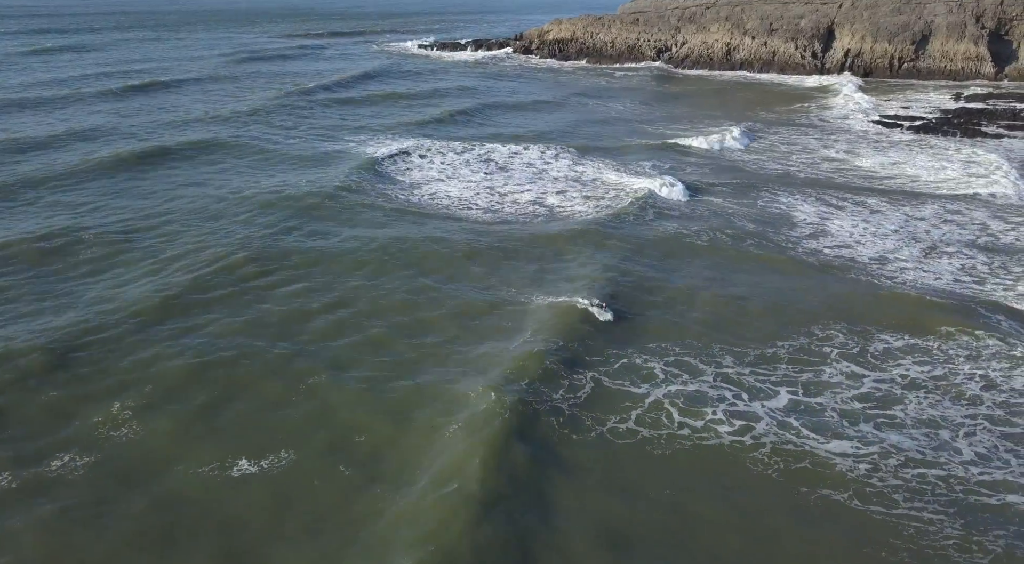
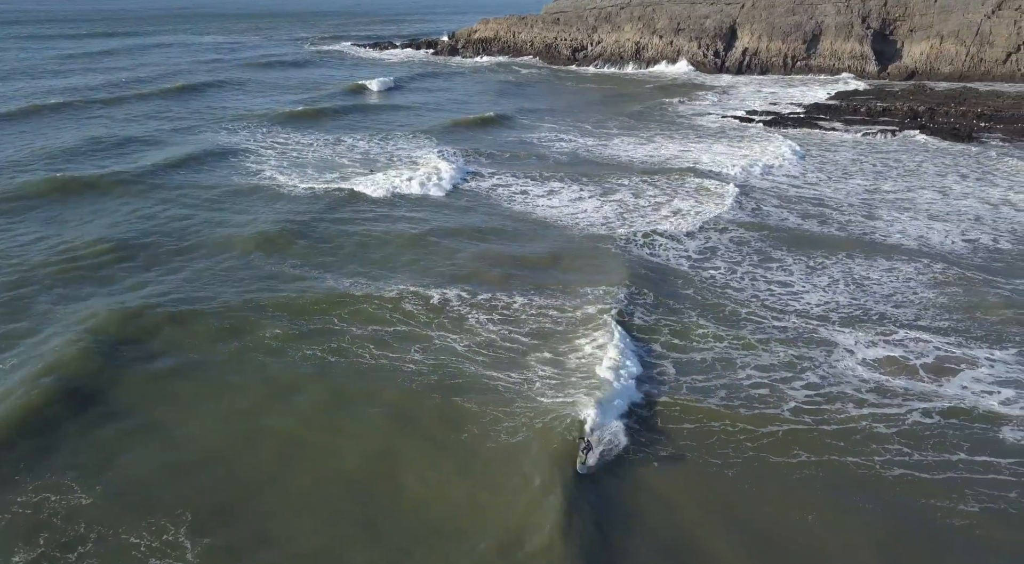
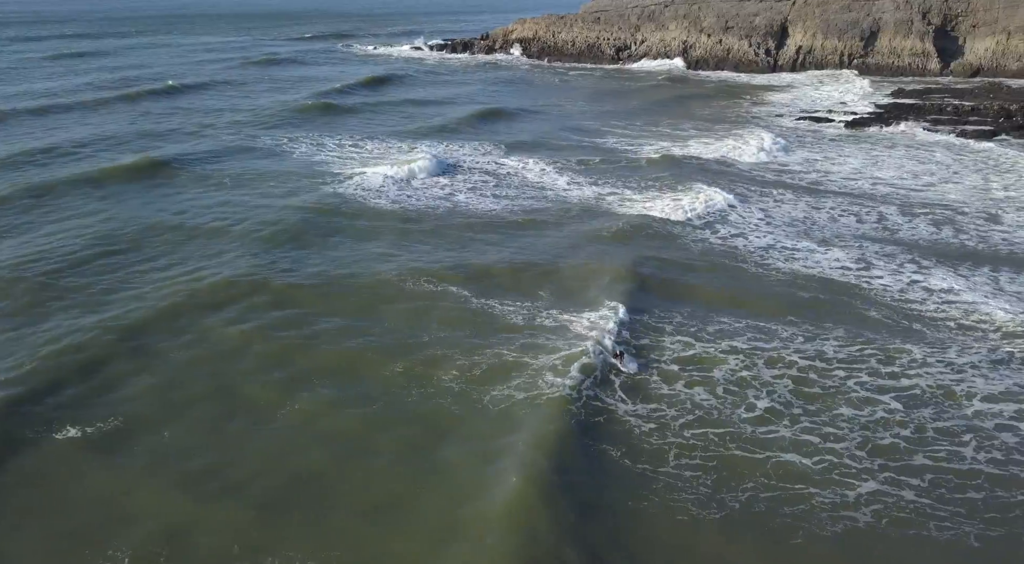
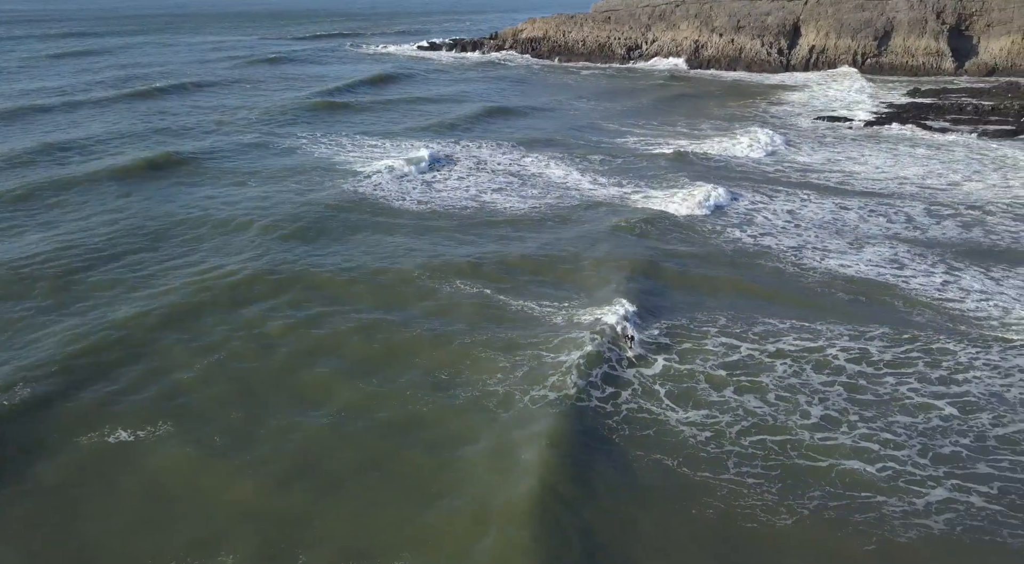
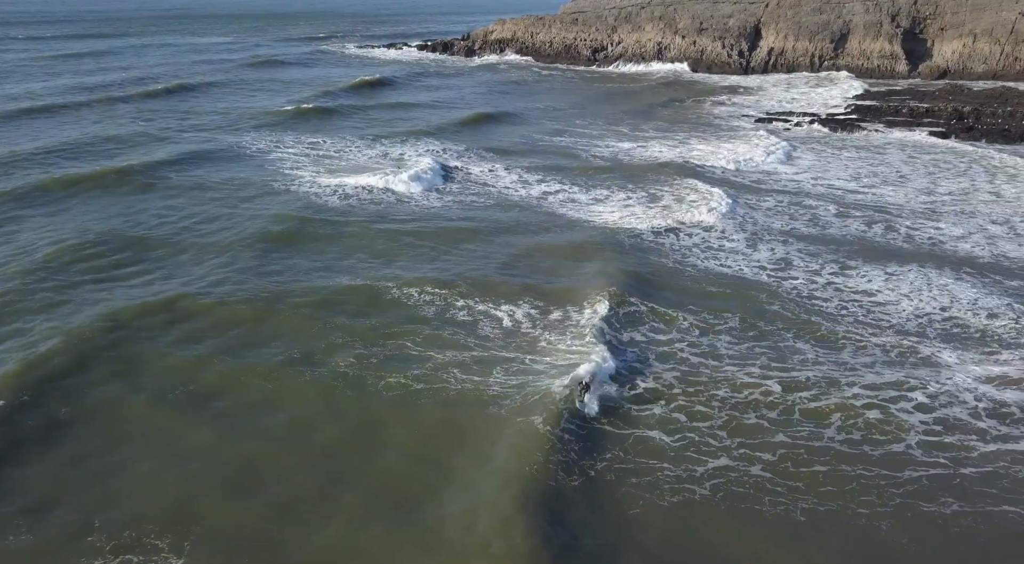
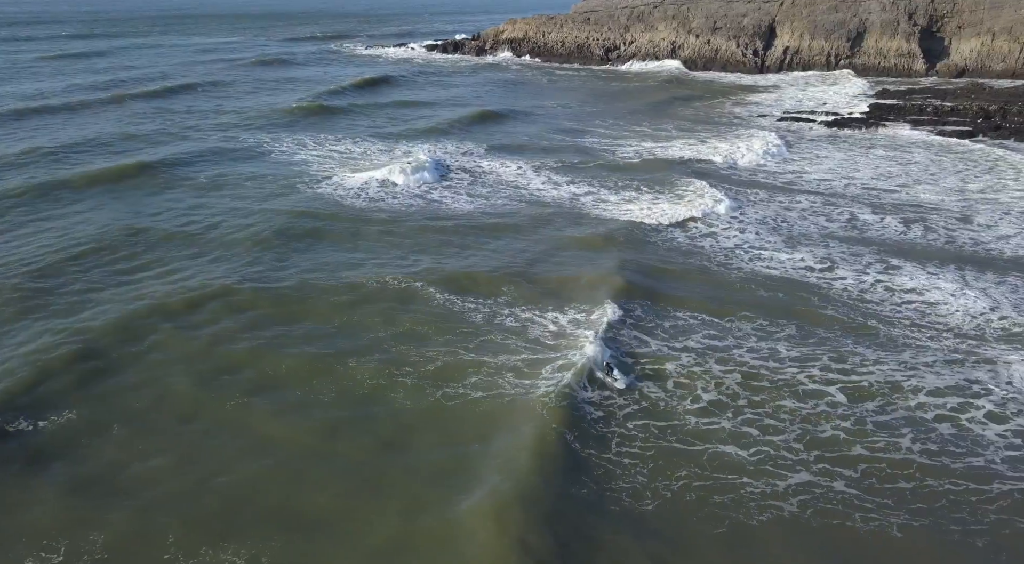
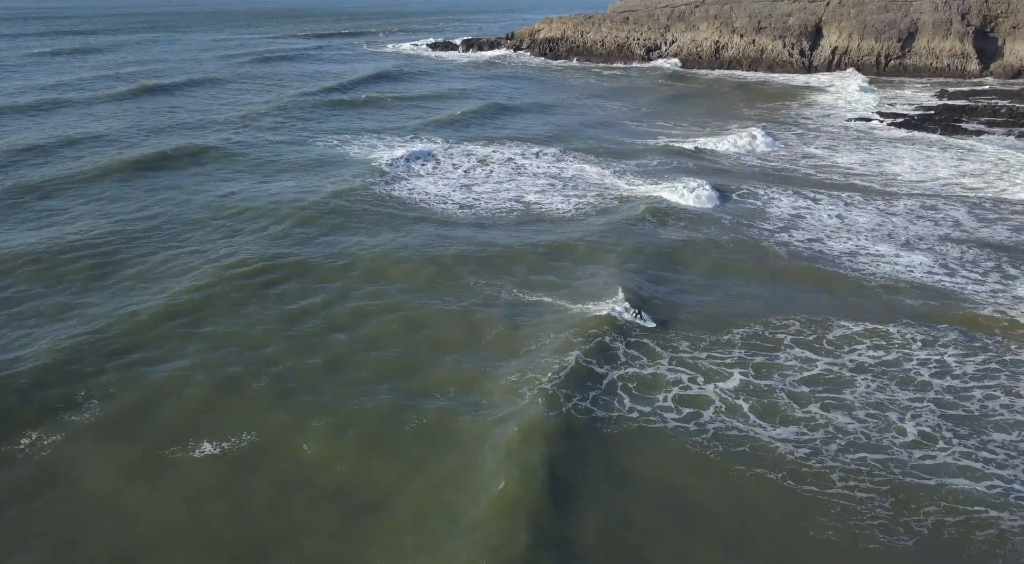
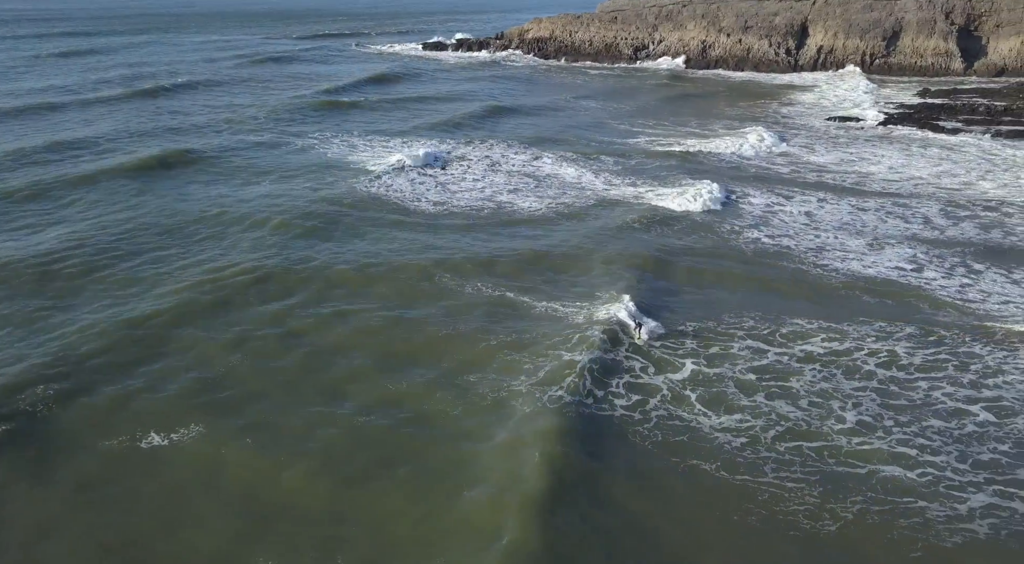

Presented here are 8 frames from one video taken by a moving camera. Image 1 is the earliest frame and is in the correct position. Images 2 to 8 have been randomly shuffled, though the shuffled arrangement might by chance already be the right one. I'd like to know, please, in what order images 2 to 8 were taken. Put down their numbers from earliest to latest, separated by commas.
7, 8, 4, 3, 6, 5, 2
